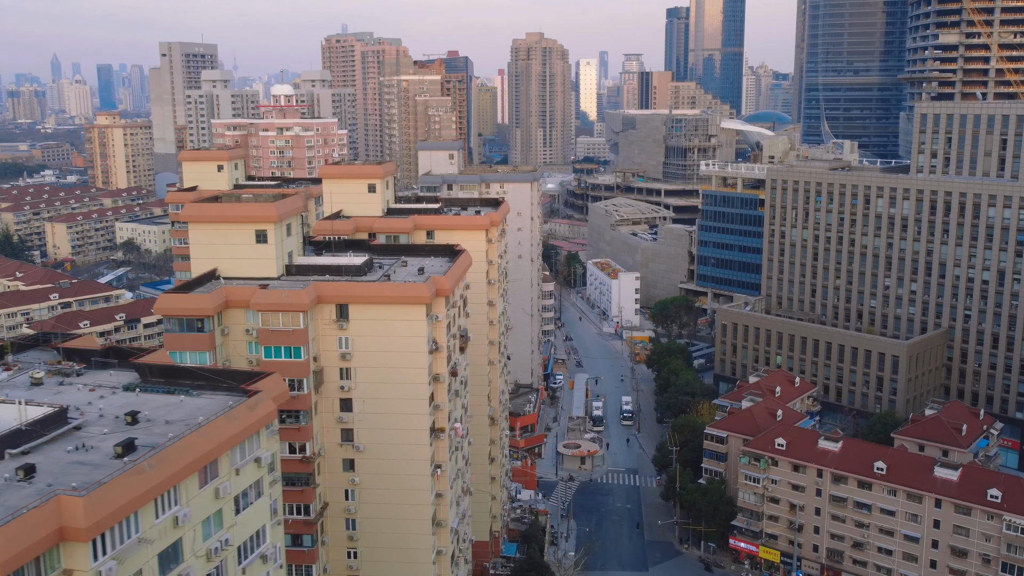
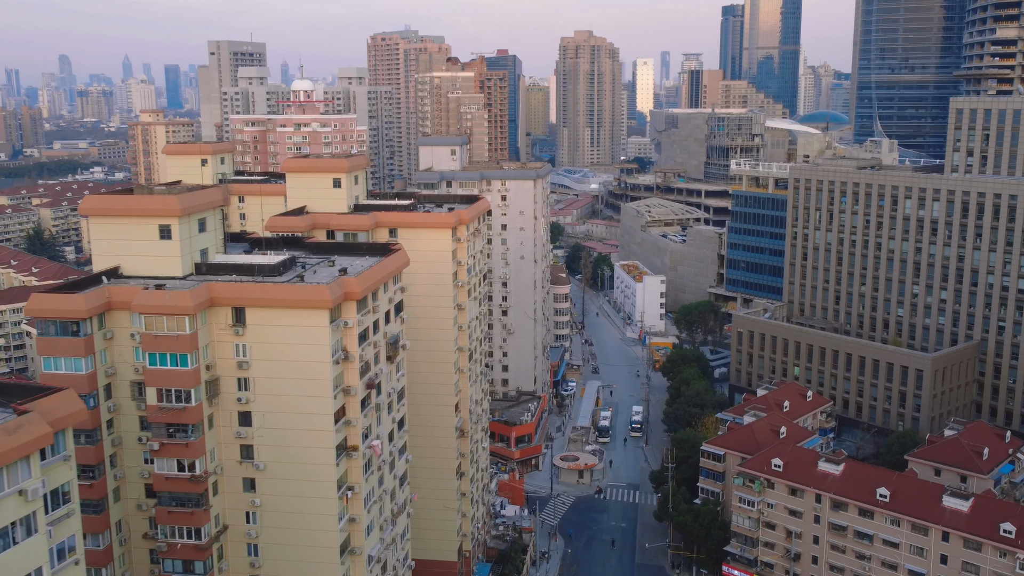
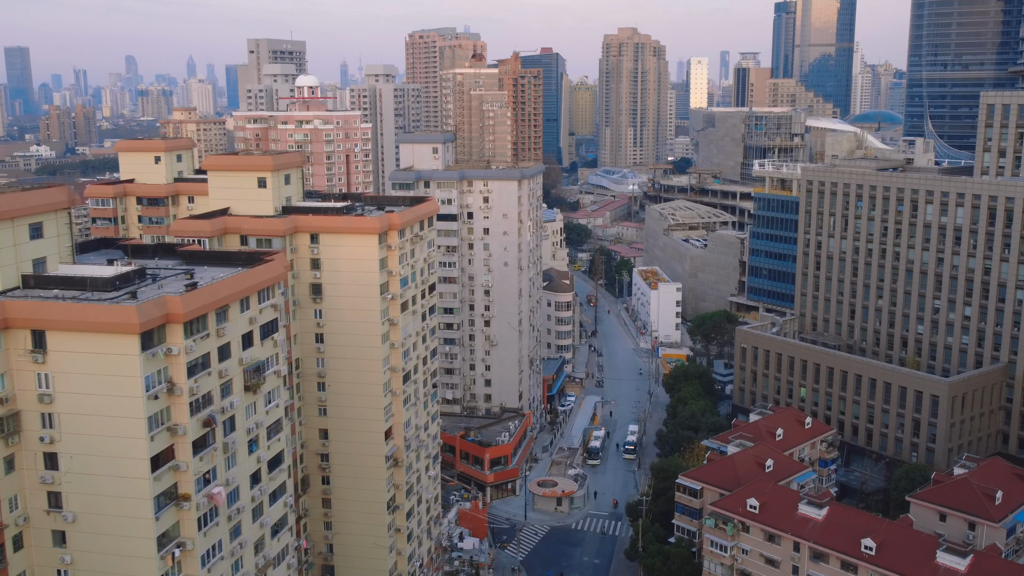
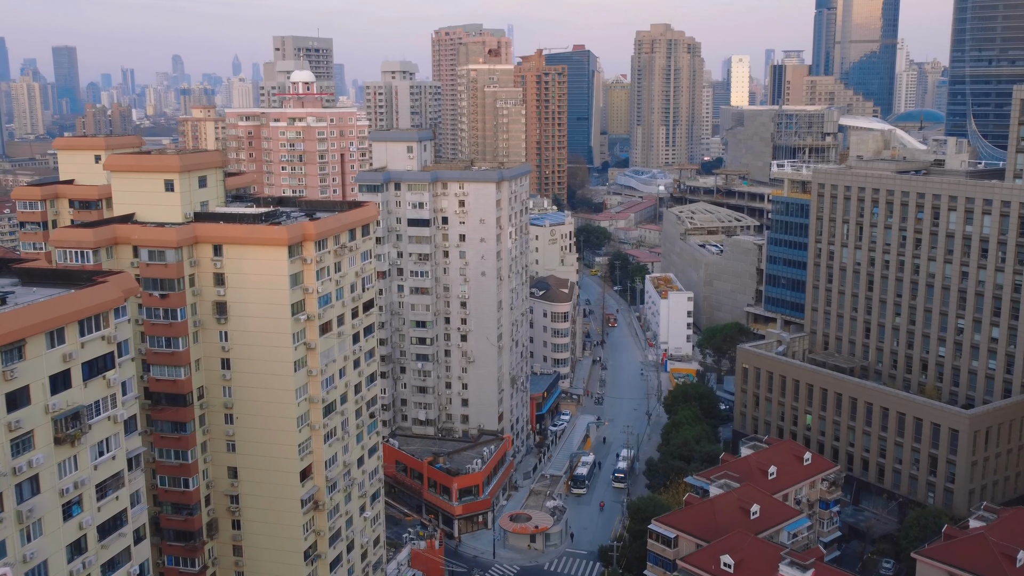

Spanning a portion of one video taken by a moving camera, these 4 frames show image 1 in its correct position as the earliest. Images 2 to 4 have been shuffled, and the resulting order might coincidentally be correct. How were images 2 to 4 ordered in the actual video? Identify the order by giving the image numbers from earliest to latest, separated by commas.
2, 3, 4
